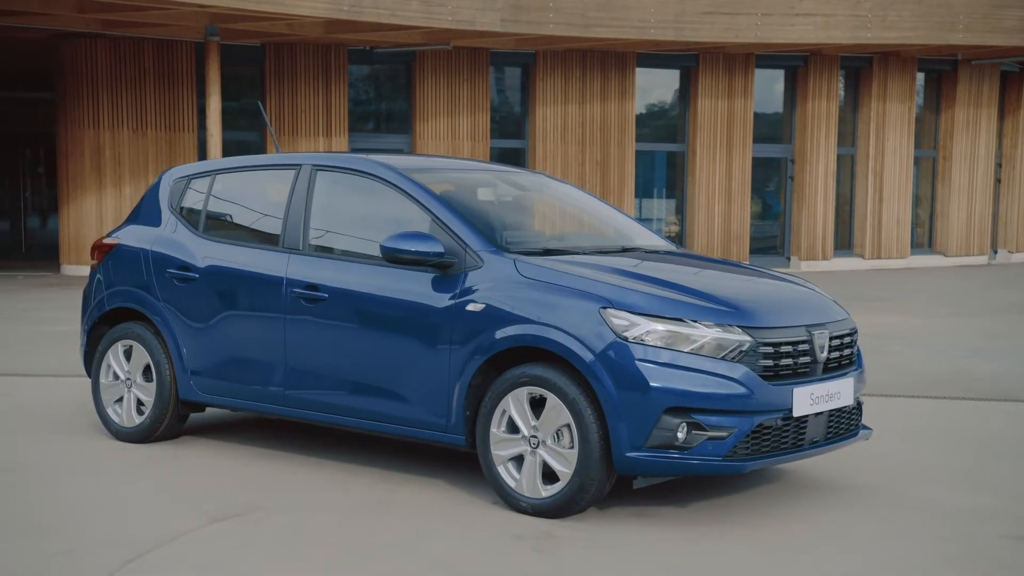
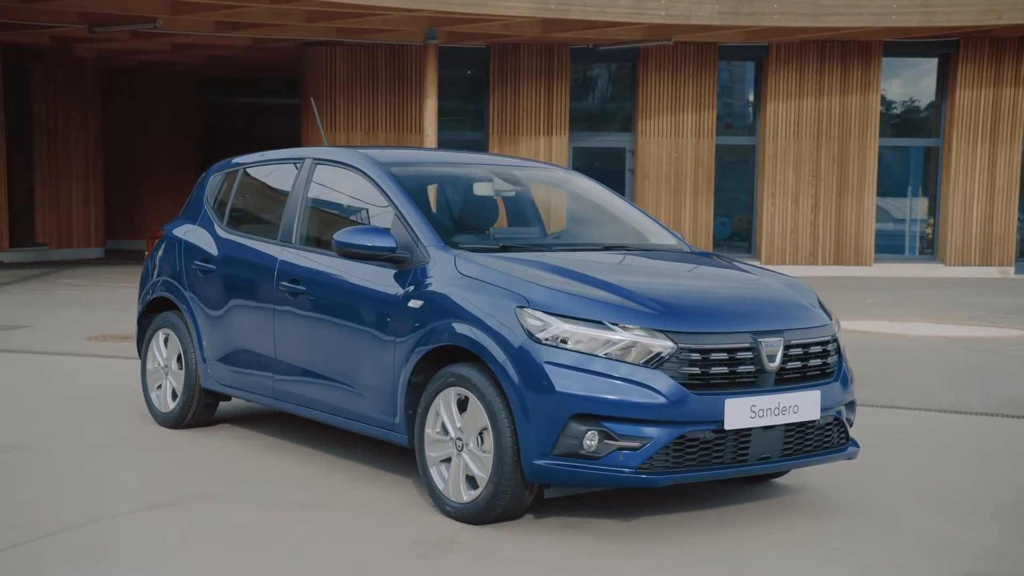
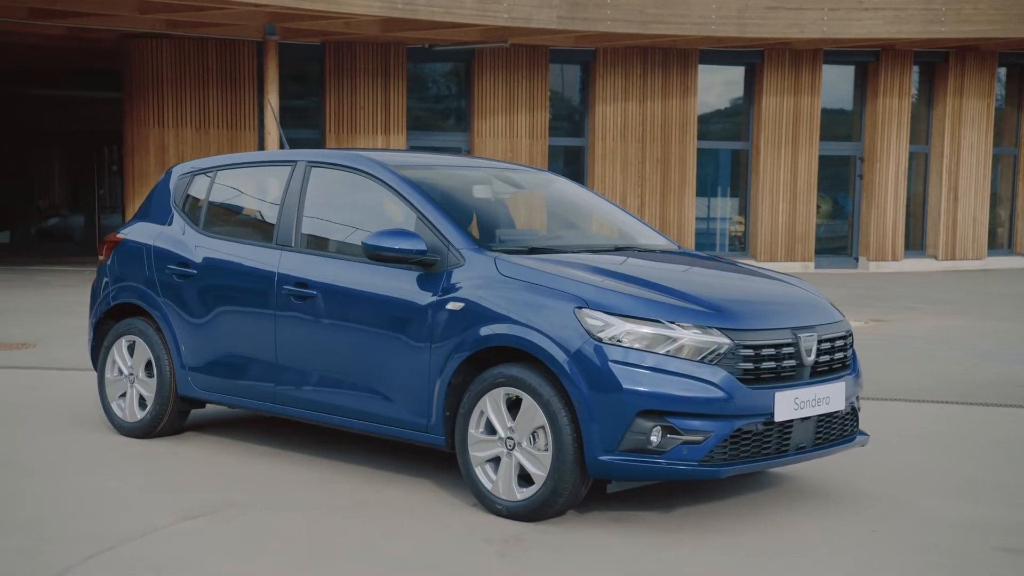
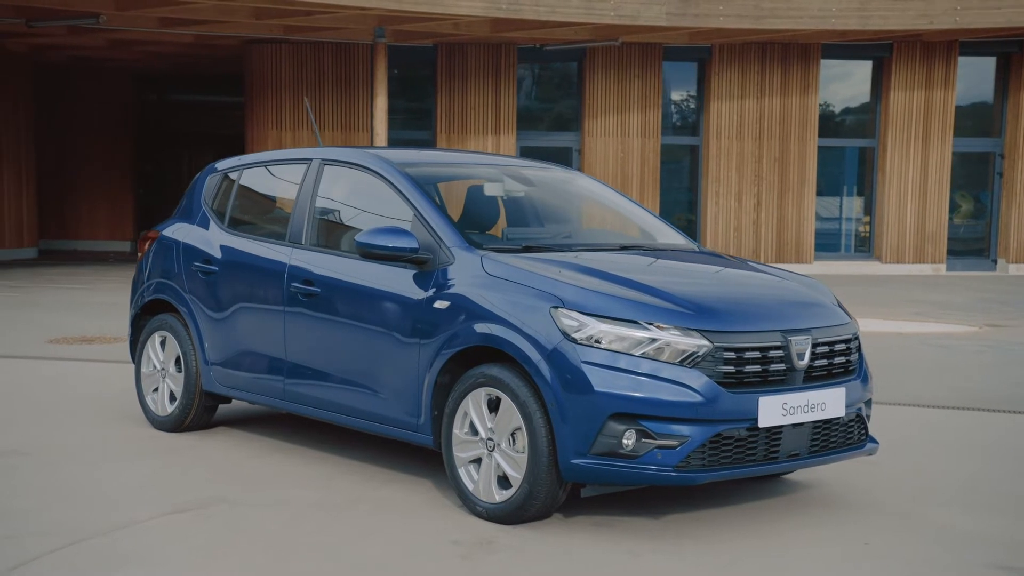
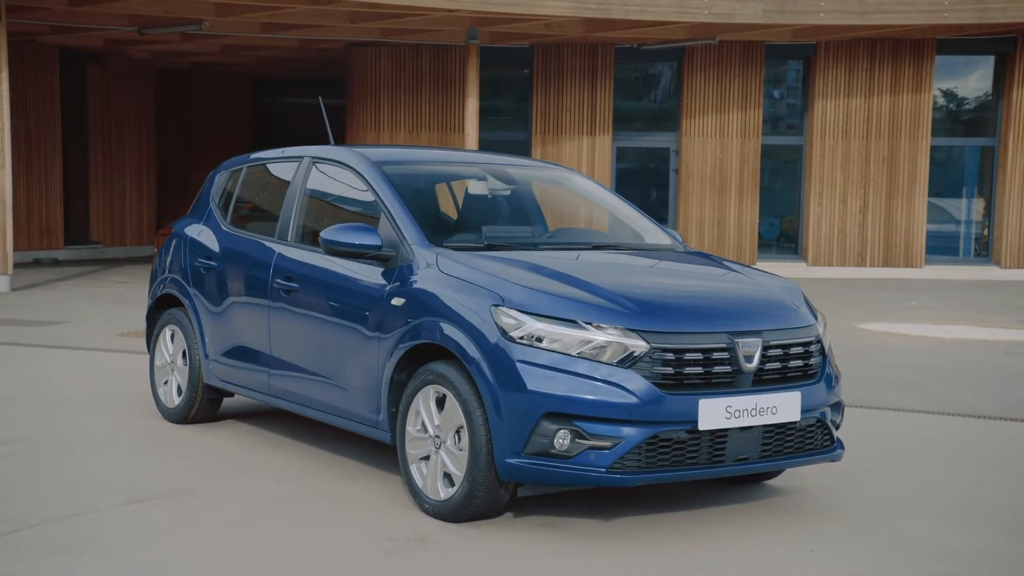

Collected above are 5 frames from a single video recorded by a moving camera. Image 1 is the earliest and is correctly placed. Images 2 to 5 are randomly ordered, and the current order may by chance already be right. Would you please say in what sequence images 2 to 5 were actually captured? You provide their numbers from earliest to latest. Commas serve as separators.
3, 4, 2, 5
